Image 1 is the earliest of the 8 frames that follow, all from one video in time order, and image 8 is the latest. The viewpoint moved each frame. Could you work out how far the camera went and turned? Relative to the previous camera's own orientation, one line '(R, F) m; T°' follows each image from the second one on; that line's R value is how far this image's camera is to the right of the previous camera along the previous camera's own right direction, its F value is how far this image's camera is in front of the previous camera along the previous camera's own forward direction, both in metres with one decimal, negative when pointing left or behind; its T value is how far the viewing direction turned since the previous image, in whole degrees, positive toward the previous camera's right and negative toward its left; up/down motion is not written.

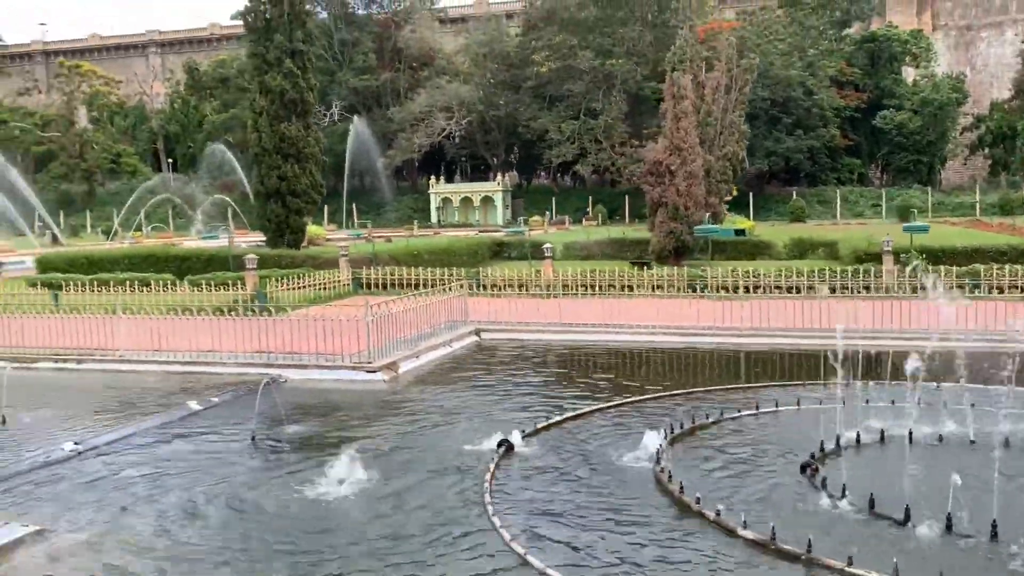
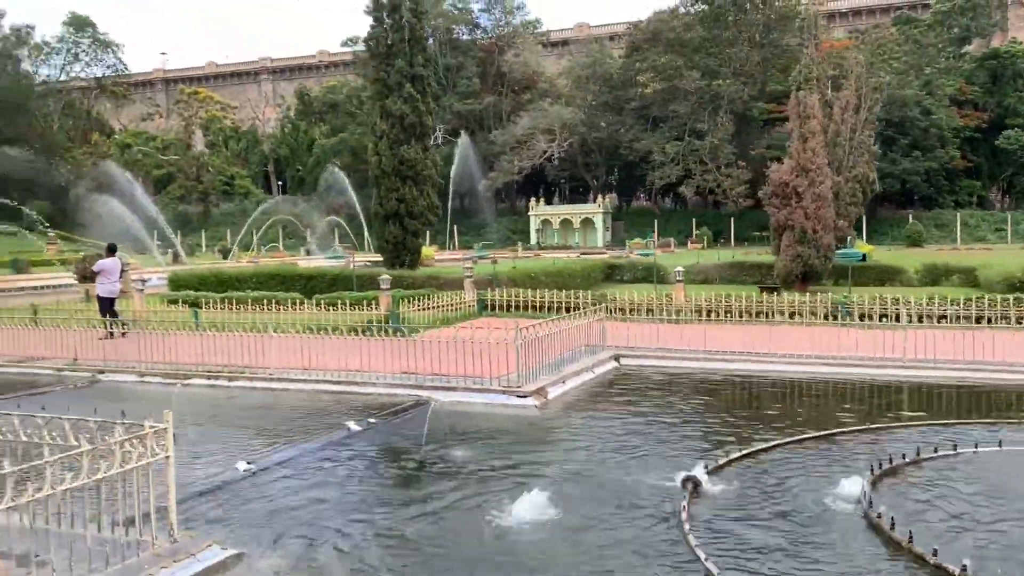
(-0.6, +0.2) m; -6°
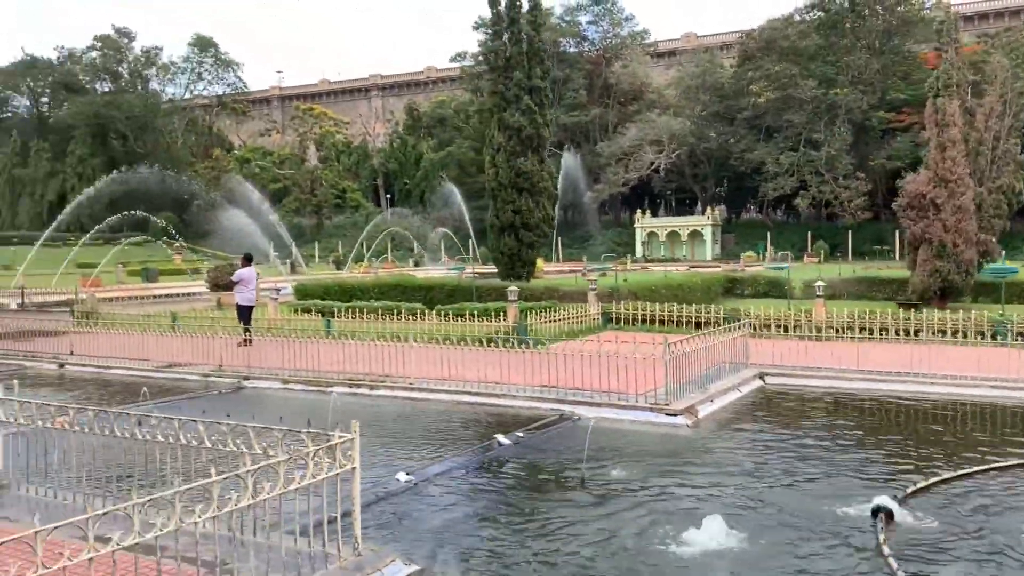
(-0.4, +0.1) m; -6°
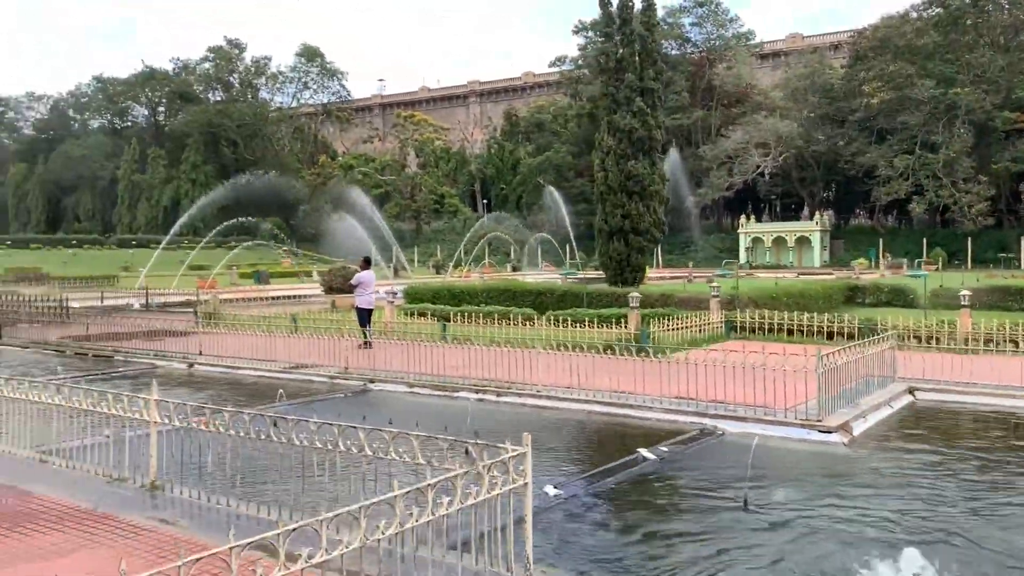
(-0.4, +0.3) m; -6°
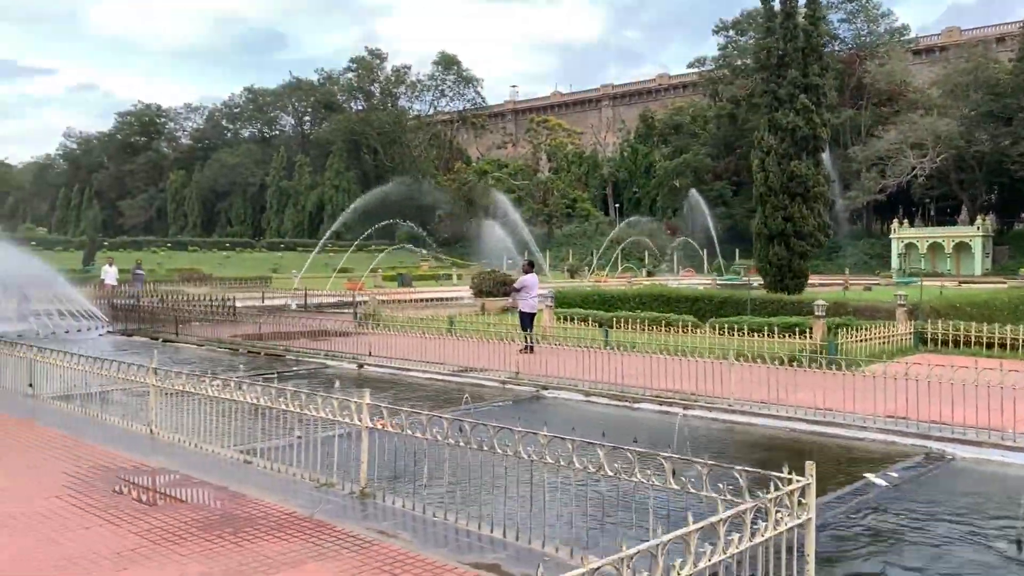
(-0.6, +0.3) m; -8°
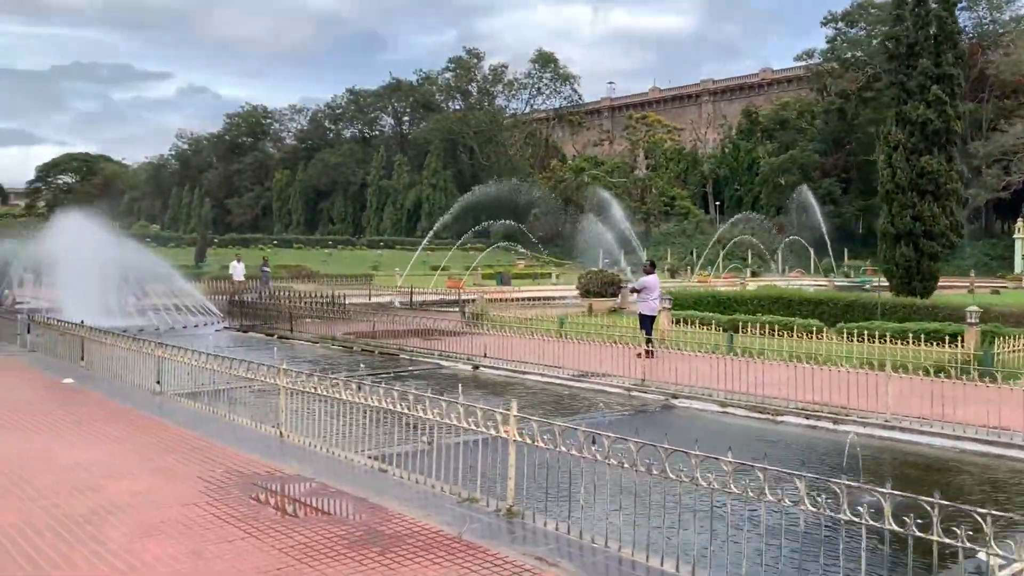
(-0.4, +0.4) m; -6°
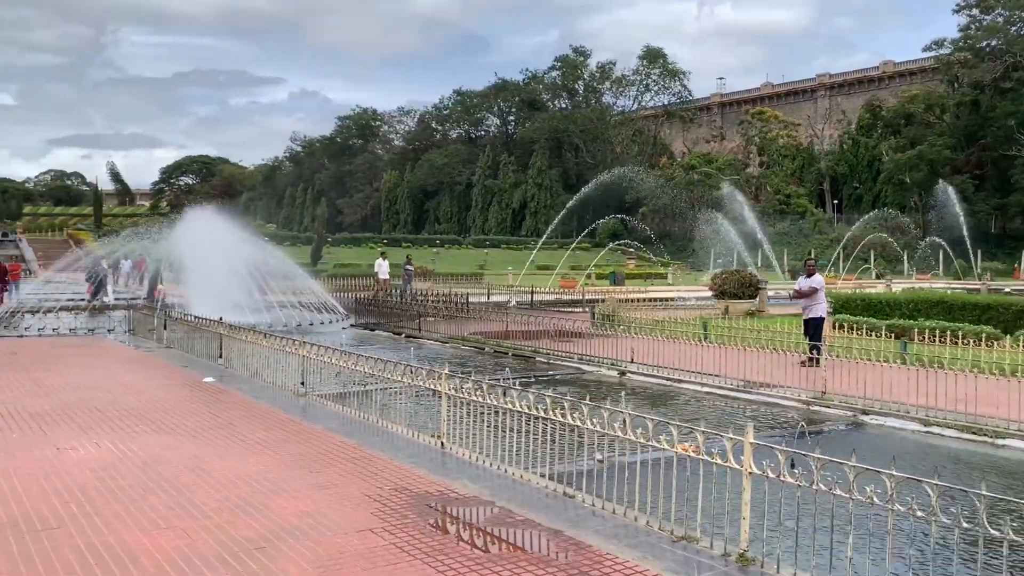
(-0.6, +0.7) m; -6°
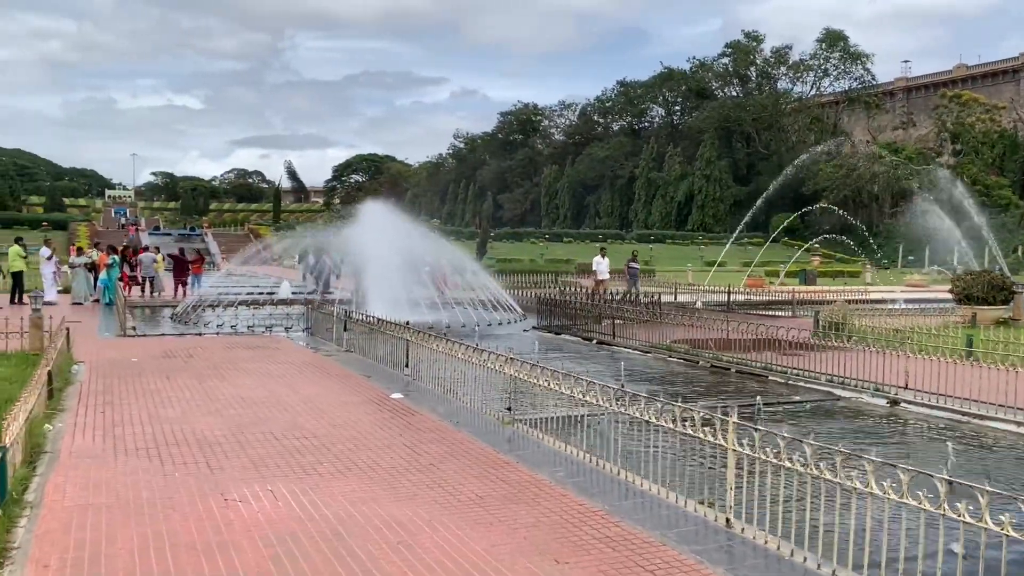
(-0.8, +1.7) m; -10°
